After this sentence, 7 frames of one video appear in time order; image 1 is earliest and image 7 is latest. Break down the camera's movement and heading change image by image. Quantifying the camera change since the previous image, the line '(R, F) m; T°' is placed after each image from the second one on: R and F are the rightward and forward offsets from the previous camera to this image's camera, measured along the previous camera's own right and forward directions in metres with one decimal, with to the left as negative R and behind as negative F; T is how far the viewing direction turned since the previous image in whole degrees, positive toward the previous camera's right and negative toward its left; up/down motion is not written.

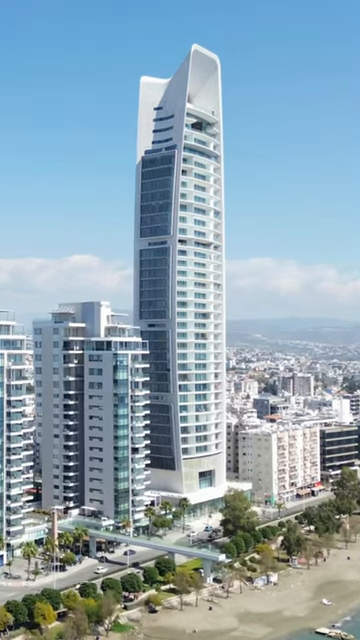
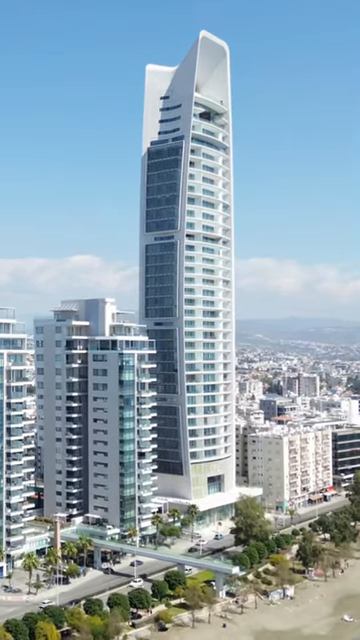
(-1.1, +5.8) m; 0°
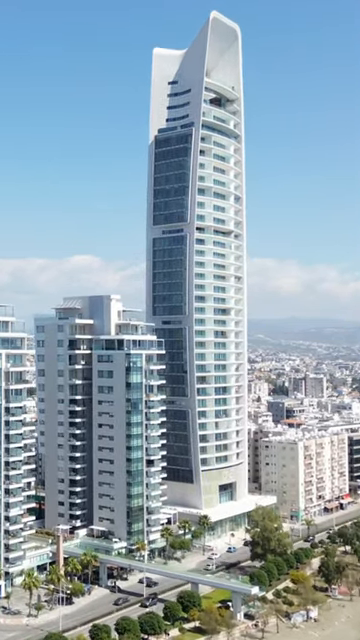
(-1.5, +7.6) m; 0°
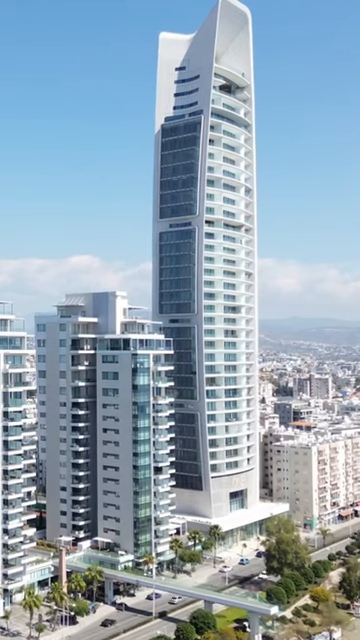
(-1.3, +6.3) m; 0°
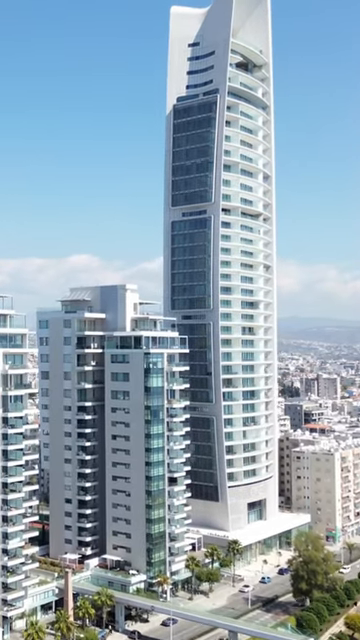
(-2.1, +8.9) m; 0°
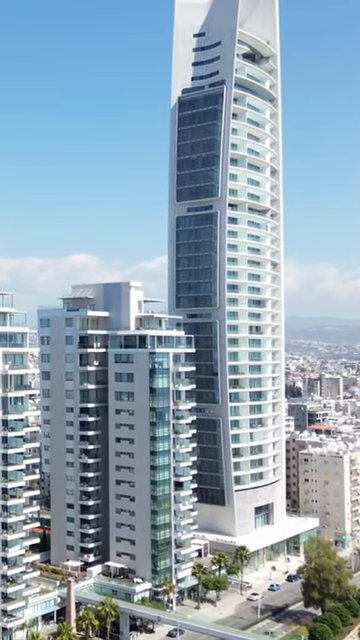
(-0.8, +3.2) m; 0°
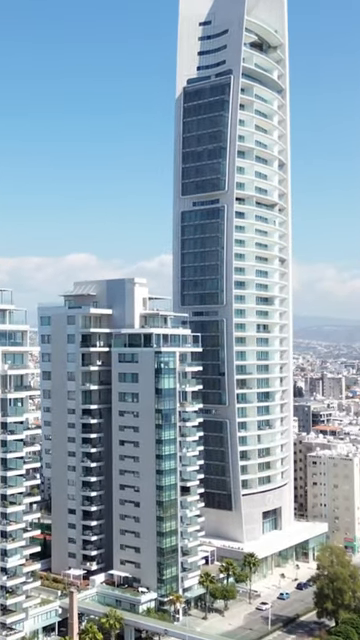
(-0.9, +3.6) m; 0°
